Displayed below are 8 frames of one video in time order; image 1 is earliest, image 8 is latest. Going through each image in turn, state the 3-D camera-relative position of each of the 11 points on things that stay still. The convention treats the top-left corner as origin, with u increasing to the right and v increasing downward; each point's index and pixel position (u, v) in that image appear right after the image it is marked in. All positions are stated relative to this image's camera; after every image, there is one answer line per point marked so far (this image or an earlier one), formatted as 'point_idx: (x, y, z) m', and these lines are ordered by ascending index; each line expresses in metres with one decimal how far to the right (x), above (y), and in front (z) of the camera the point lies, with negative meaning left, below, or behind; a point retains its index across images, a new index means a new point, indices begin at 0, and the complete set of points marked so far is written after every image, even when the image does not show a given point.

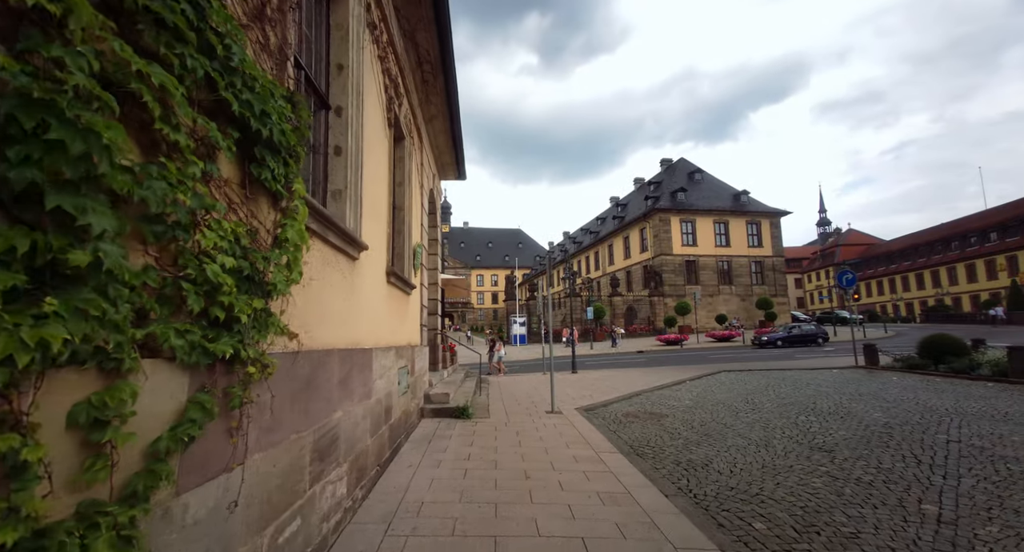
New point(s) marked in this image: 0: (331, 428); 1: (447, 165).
0: (-1.1, -0.9, +2.6) m
1: (-1.5, +2.5, +10.2) m
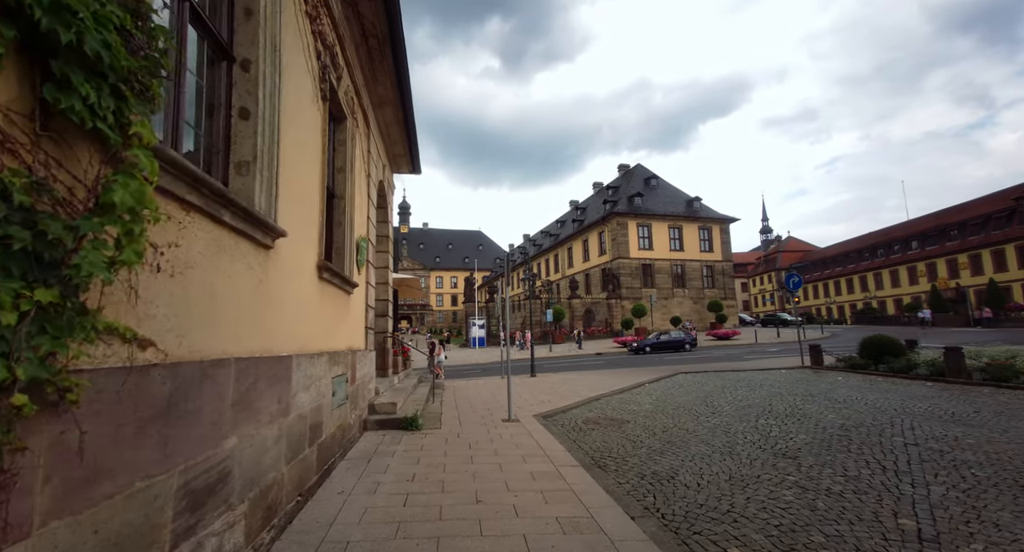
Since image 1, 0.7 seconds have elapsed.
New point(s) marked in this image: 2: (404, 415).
0: (-1.4, -0.9, +2.0) m
1: (-2.4, +2.6, +9.5) m
2: (-1.5, -1.9, +6.1) m
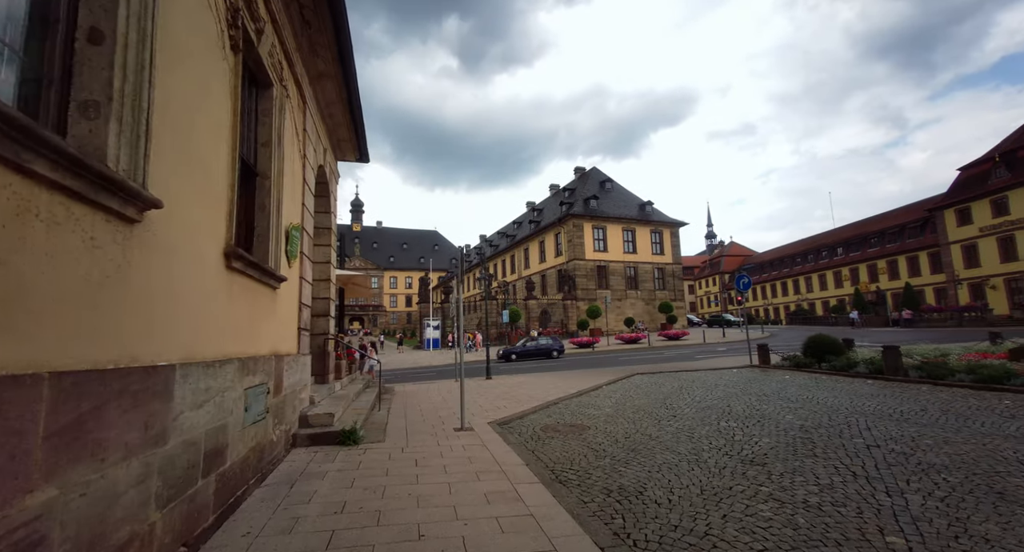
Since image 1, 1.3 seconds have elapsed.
0: (-1.5, -0.8, +1.3) m
1: (-3.3, +2.6, +8.7) m
2: (-2.1, -1.8, +5.3) m
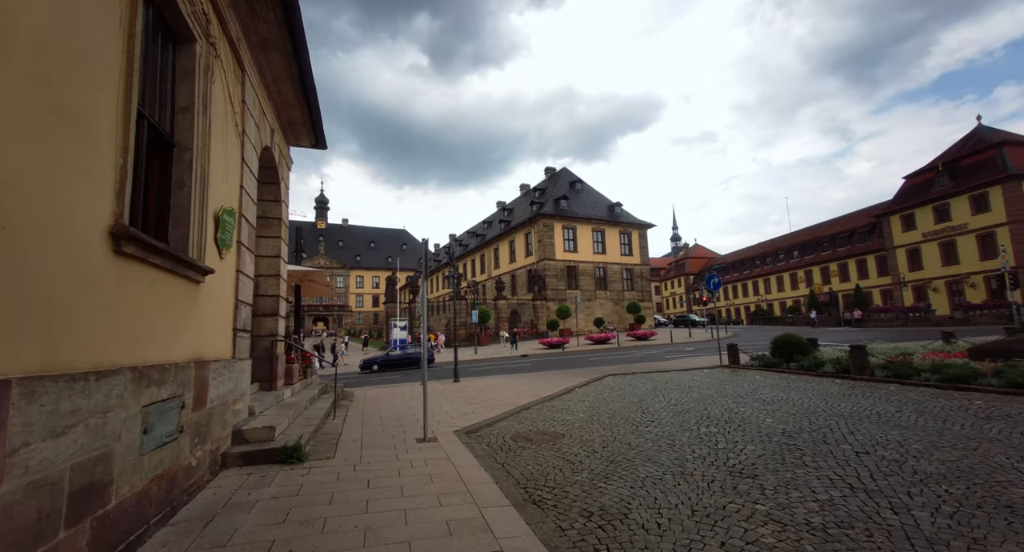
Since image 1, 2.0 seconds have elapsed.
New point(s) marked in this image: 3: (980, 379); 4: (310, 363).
0: (-1.6, -0.7, +0.7) m
1: (-3.8, +2.7, +8.0) m
2: (-2.4, -1.8, +4.6) m
3: (+8.9, -2.0, +8.5) m
4: (-5.2, -2.3, +11.5) m
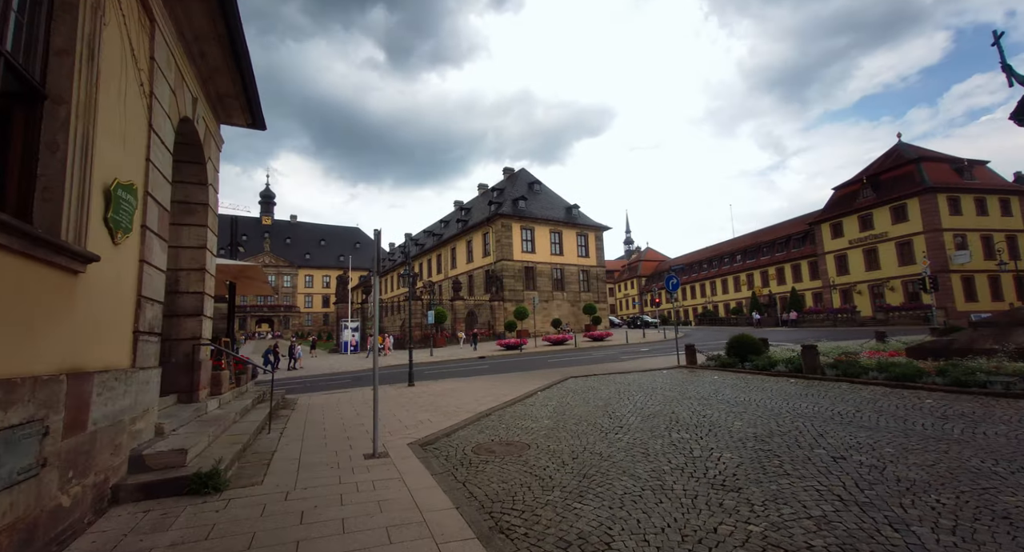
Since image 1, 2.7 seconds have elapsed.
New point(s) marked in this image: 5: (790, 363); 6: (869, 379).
0: (-1.5, -0.6, 0.0) m
1: (-4.5, +2.8, +7.0) m
2: (-2.7, -1.7, +3.9) m
3: (+8.2, -2.0, +8.8) m
4: (-6.2, -2.2, +10.4) m
5: (+7.3, -2.3, +11.6) m
6: (+7.6, -2.2, +9.5) m
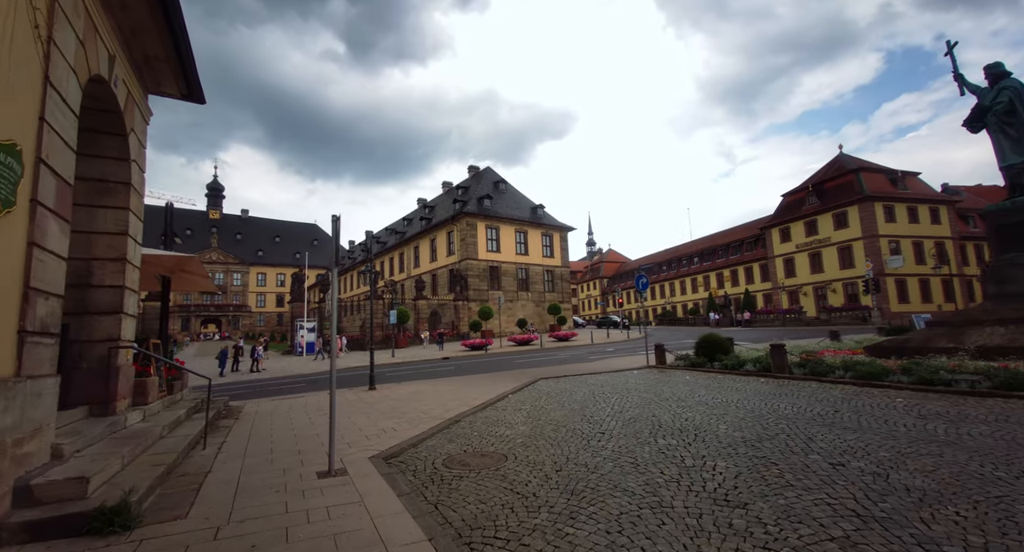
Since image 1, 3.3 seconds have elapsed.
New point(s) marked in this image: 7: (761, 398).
0: (-1.3, -0.5, -0.7) m
1: (-4.8, +2.9, +6.1) m
2: (-2.9, -1.6, +3.1) m
3: (+7.6, -2.0, +8.9) m
4: (-6.9, -2.0, +9.3) m
5: (+6.5, -2.3, +11.7) m
6: (+7.0, -2.2, +9.5) m
7: (+4.7, -2.3, +8.3) m
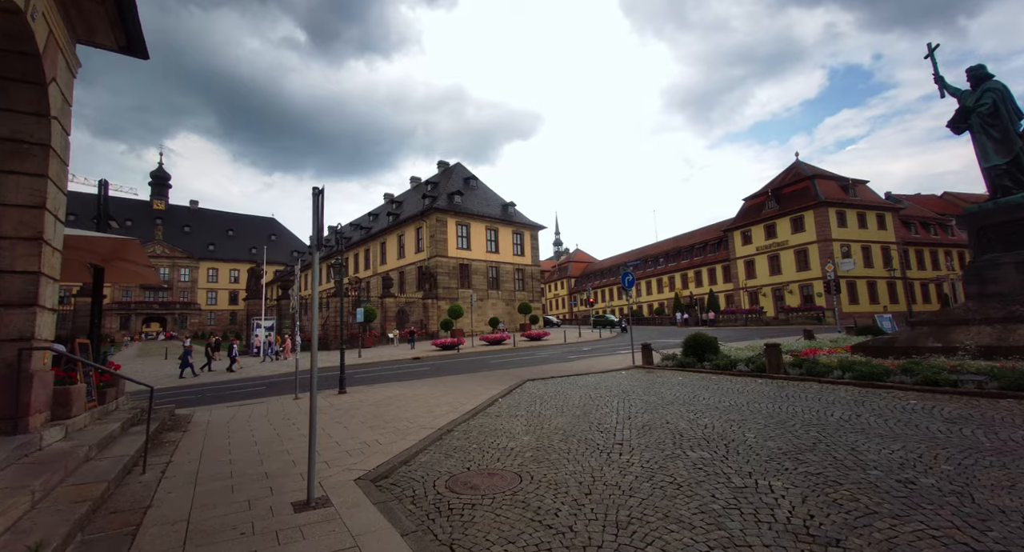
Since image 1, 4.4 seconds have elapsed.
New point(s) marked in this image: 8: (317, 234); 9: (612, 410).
0: (-0.7, -0.4, -1.5) m
1: (-4.6, +3.1, +4.9) m
2: (-2.5, -1.5, +2.1) m
3: (+7.5, -2.0, +8.7) m
4: (-7.0, -1.9, +8.0) m
5: (+6.2, -2.2, +11.4) m
6: (+6.8, -2.1, +9.3) m
7: (+4.6, -2.2, +7.9) m
8: (-2.0, +0.5, +4.5) m
9: (+1.7, -2.3, +7.6) m
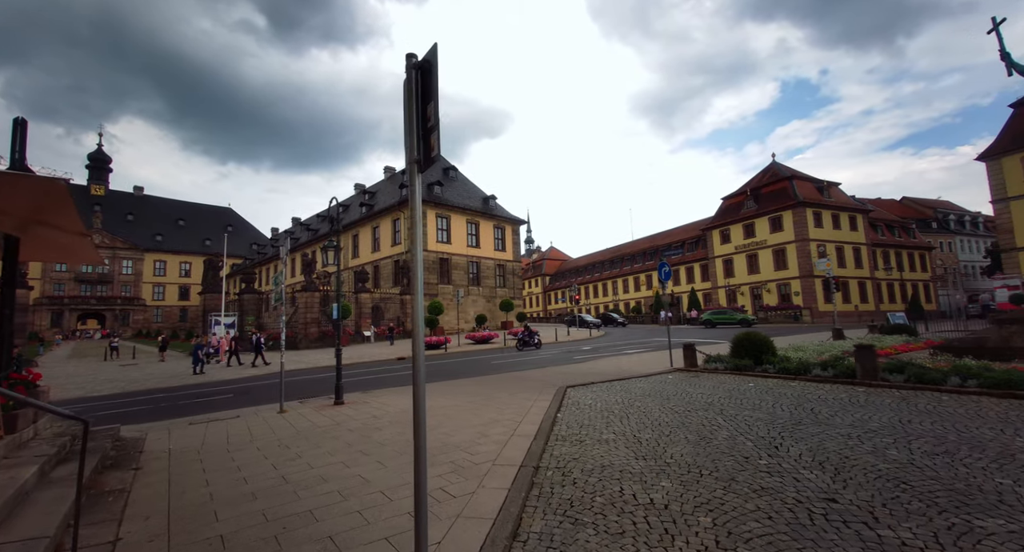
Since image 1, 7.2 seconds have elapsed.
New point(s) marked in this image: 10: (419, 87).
0: (+1.2, -0.2, -3.5) m
1: (-3.1, +3.4, +2.6) m
2: (-0.9, -1.2, 0.0) m
3: (+8.6, -1.8, +7.3) m
4: (-5.8, -1.5, +5.5) m
5: (+7.1, -2.0, +9.9) m
6: (+7.9, -2.0, +7.9) m
7: (+5.8, -2.0, +6.3) m
8: (-0.5, +0.8, +2.4) m
9: (+2.9, -2.0, +5.8) m
10: (-0.5, +1.0, +2.4) m
